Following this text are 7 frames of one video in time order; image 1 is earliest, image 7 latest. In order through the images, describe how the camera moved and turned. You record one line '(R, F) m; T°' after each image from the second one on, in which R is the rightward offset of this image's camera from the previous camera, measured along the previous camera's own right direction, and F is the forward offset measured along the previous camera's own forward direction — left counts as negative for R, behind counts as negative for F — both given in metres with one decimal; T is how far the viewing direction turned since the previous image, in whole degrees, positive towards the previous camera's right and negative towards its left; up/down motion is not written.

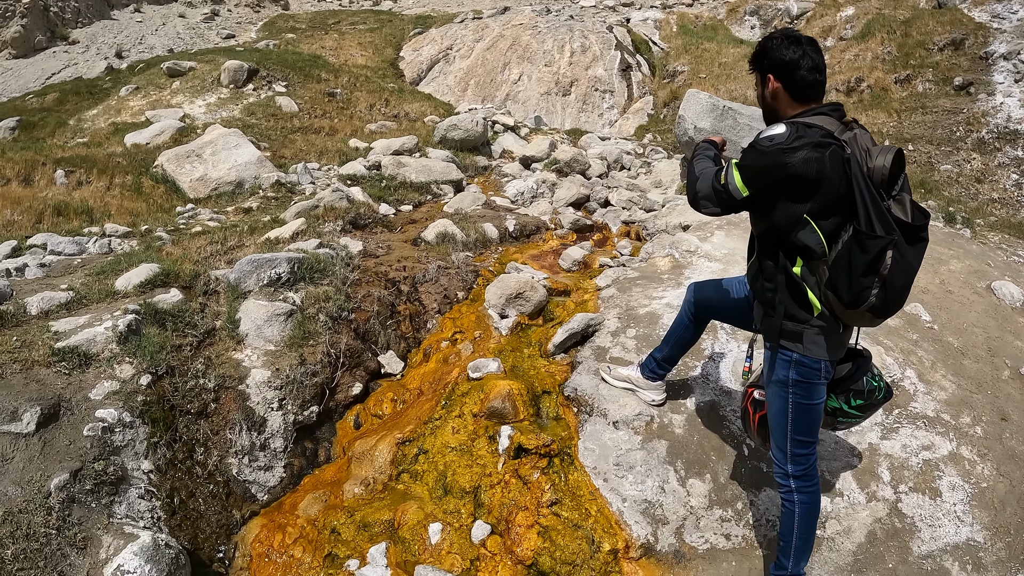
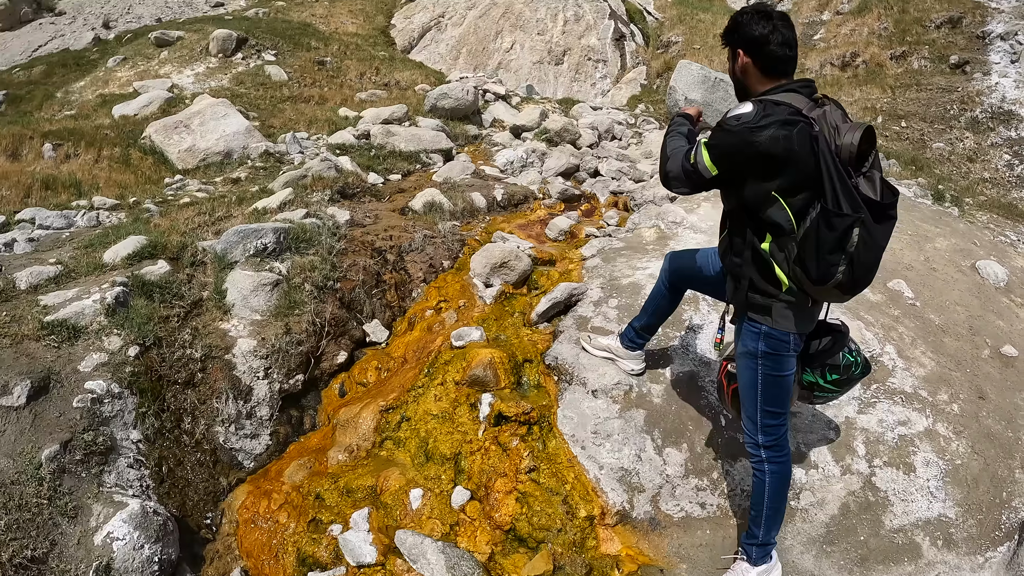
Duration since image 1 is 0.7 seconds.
(+0.1, 0.0) m; 0°
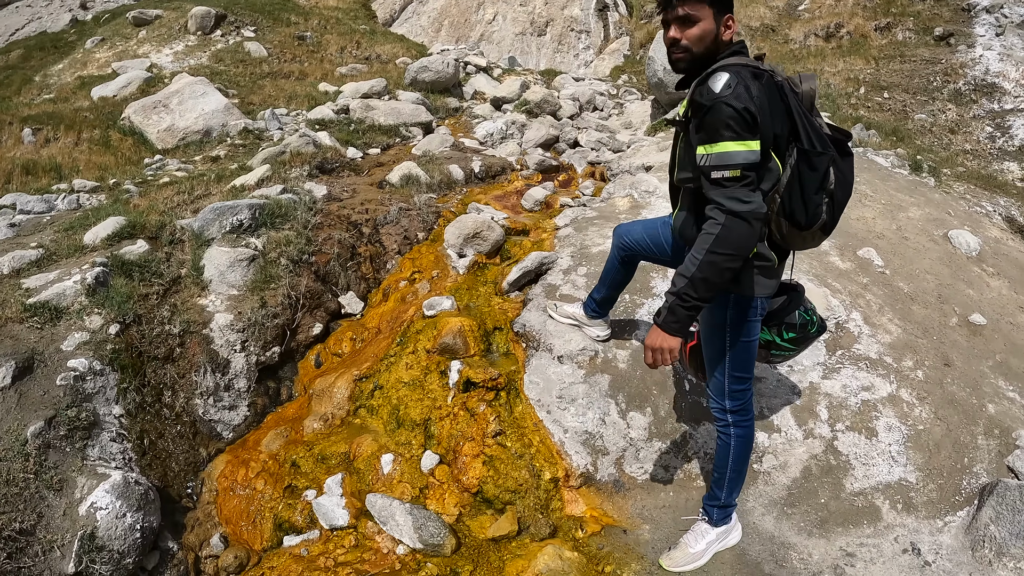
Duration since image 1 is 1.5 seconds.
(+0.2, 0.0) m; 0°
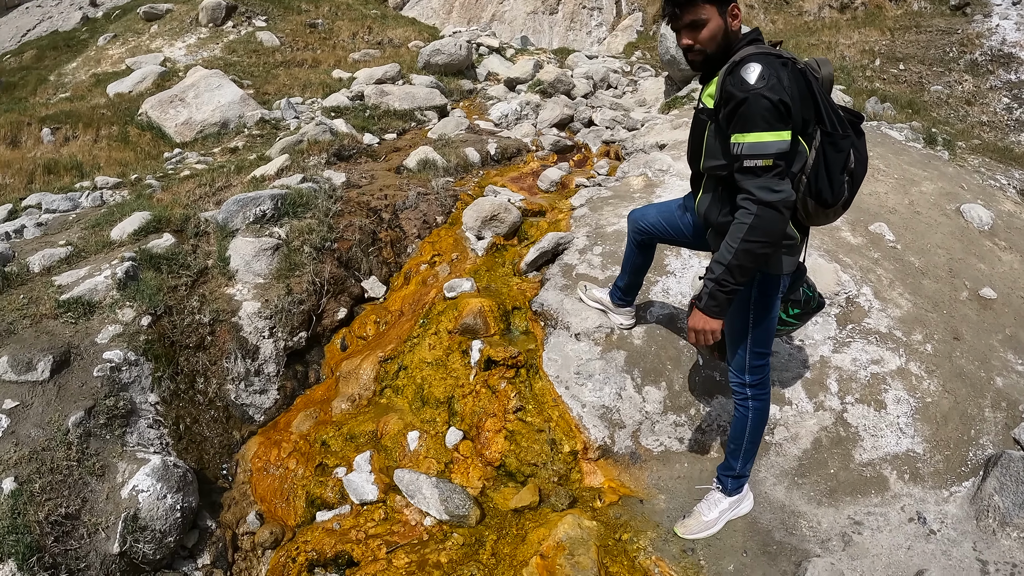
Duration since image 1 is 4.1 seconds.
(0.0, -0.1) m; -1°
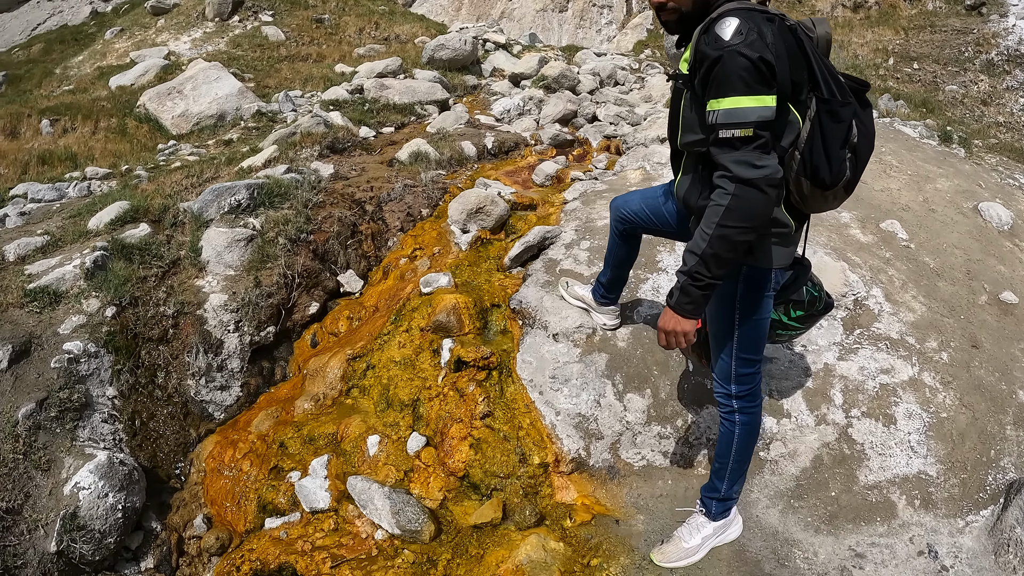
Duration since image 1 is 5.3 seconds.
(+0.3, +0.3) m; -2°
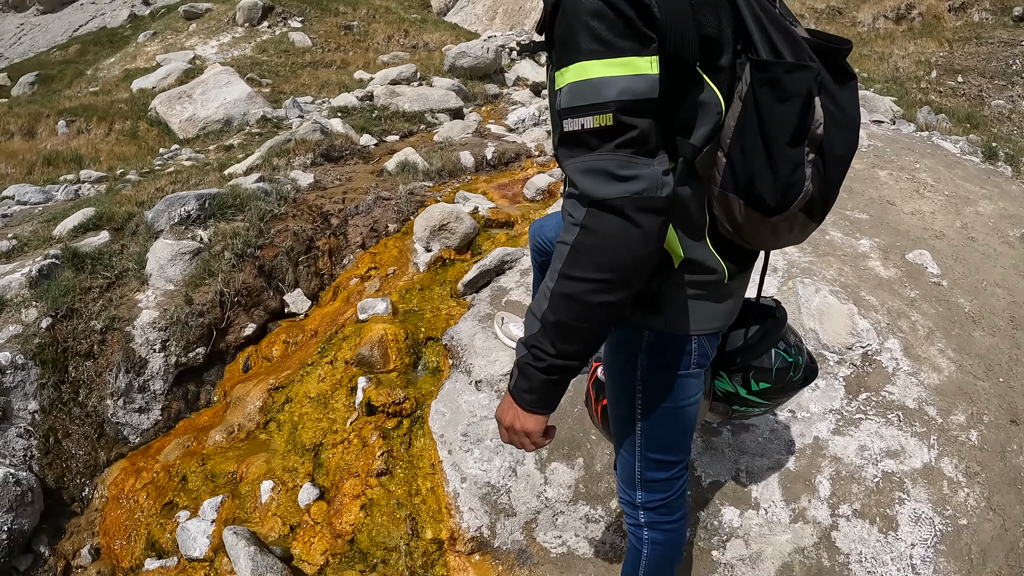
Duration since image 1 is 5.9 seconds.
(+0.7, +0.6) m; -5°
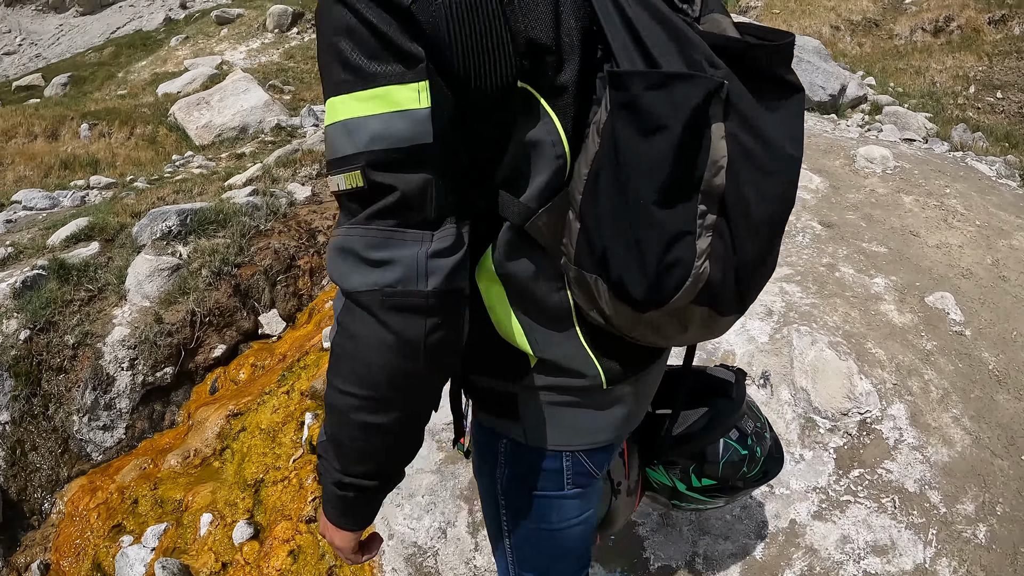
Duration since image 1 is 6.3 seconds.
(+0.4, +0.3) m; -4°
